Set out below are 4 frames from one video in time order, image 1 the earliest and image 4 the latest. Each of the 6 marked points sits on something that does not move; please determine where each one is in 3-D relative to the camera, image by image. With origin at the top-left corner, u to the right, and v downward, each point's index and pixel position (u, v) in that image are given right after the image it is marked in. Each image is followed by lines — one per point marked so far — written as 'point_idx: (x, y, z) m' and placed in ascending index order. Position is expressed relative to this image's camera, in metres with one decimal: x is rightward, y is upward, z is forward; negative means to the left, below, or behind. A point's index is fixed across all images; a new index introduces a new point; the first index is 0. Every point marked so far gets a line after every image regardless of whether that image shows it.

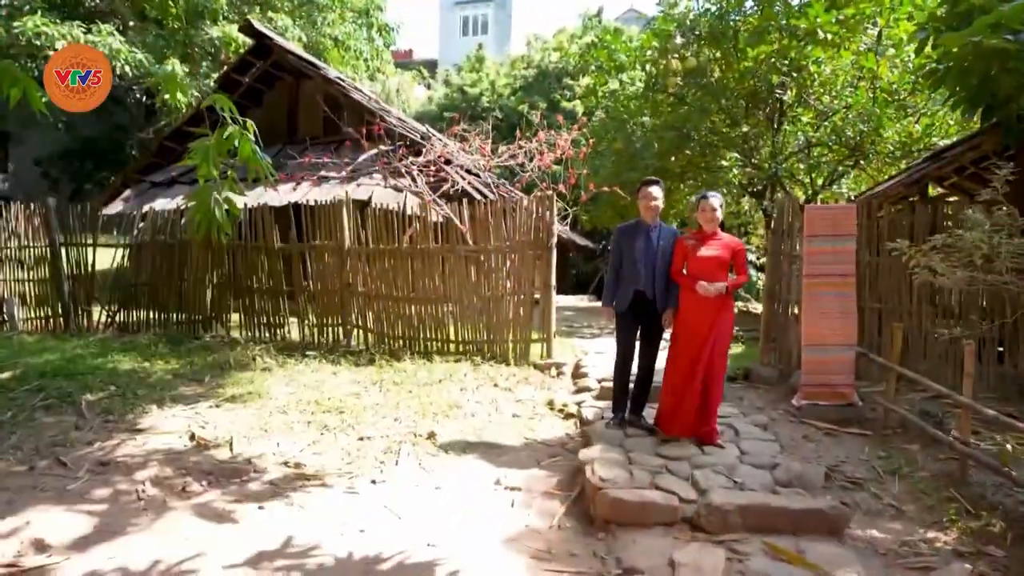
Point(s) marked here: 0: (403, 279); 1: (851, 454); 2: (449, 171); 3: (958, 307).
0: (-1.3, +0.1, +6.9) m
1: (+2.4, -1.2, +4.1) m
2: (-0.9, +1.6, +8.0) m
3: (+4.3, -0.2, +5.7) m
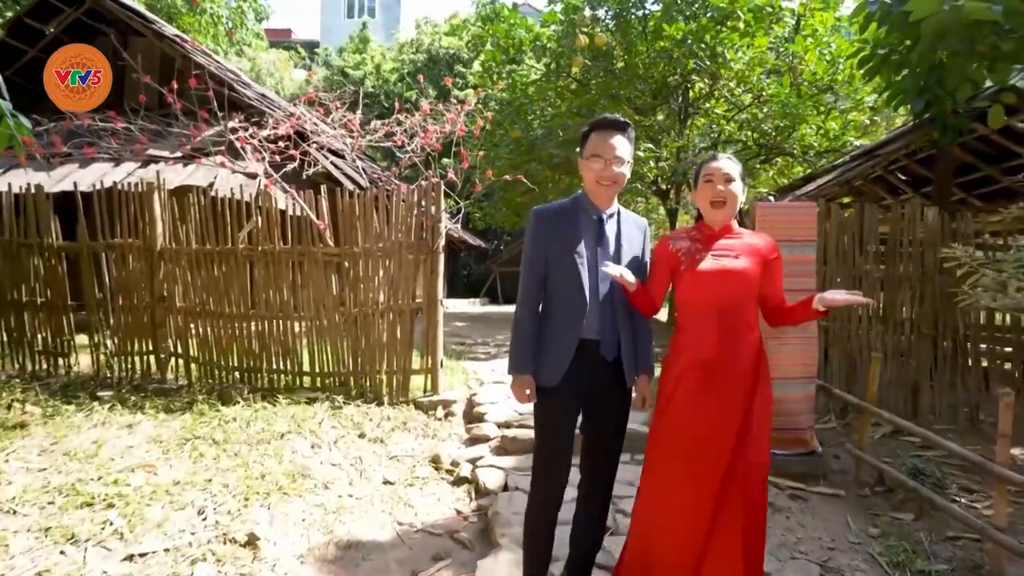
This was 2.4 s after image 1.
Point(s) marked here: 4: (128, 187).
0: (-2.4, 0.0, +5.1) m
1: (+1.7, -1.3, +3.1) m
2: (-2.2, +1.5, +6.3) m
3: (+3.3, -0.3, +4.9) m
4: (-3.4, +0.9, +5.2) m
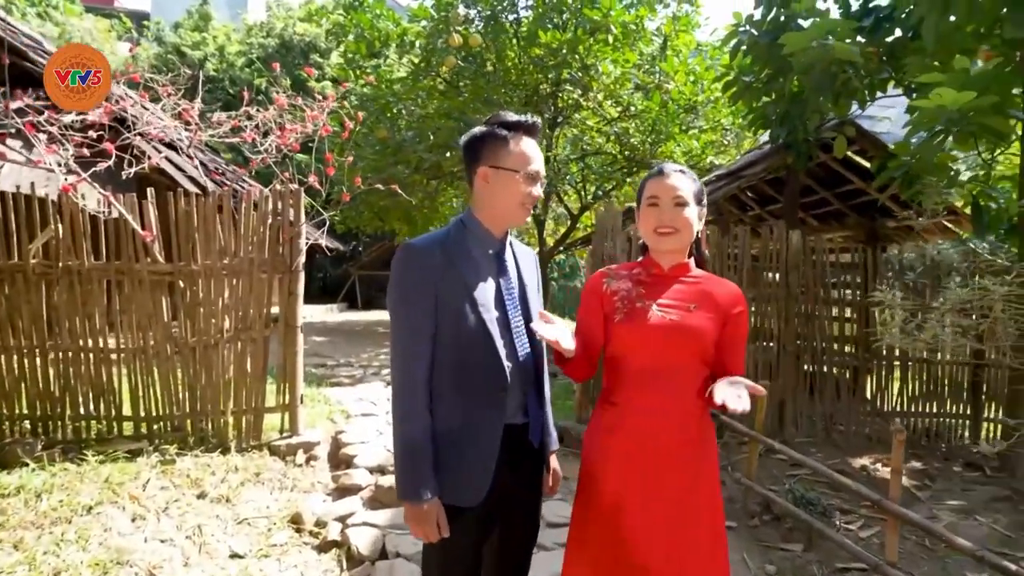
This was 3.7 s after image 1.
0: (-3.3, -0.2, +4.0) m
1: (+1.1, -1.5, +3.0) m
2: (-3.4, +1.3, +5.2) m
3: (+2.3, -0.5, +5.1) m
4: (-4.3, +0.7, +3.9) m
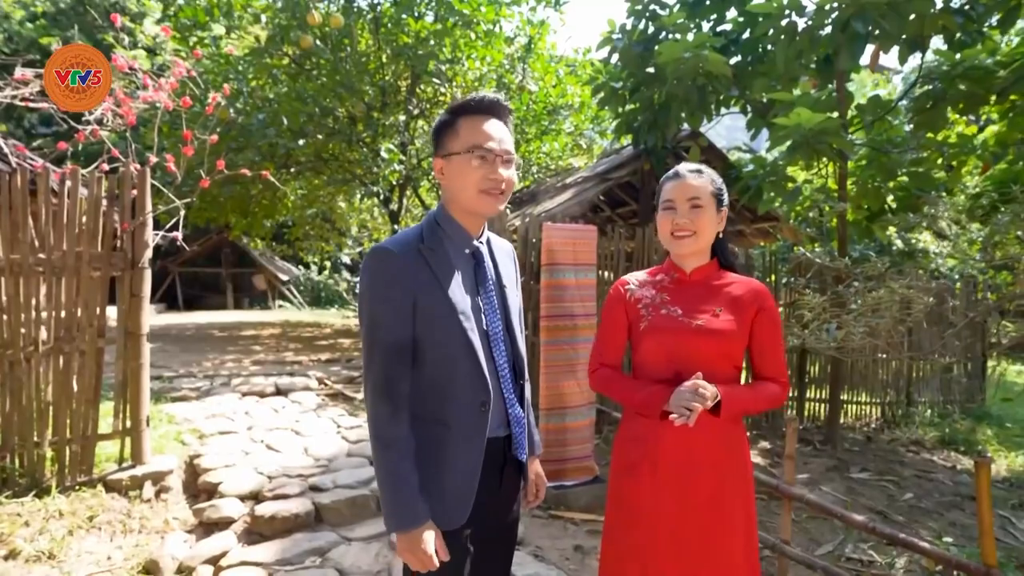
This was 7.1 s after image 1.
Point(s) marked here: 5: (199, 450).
0: (-3.8, -0.2, +2.9) m
1: (+0.7, -1.5, +3.1) m
2: (-4.2, +1.3, +4.0) m
3: (+1.2, -0.4, +5.4) m
4: (-4.8, +0.7, +2.5) m
5: (-2.2, -1.1, +4.1) m
